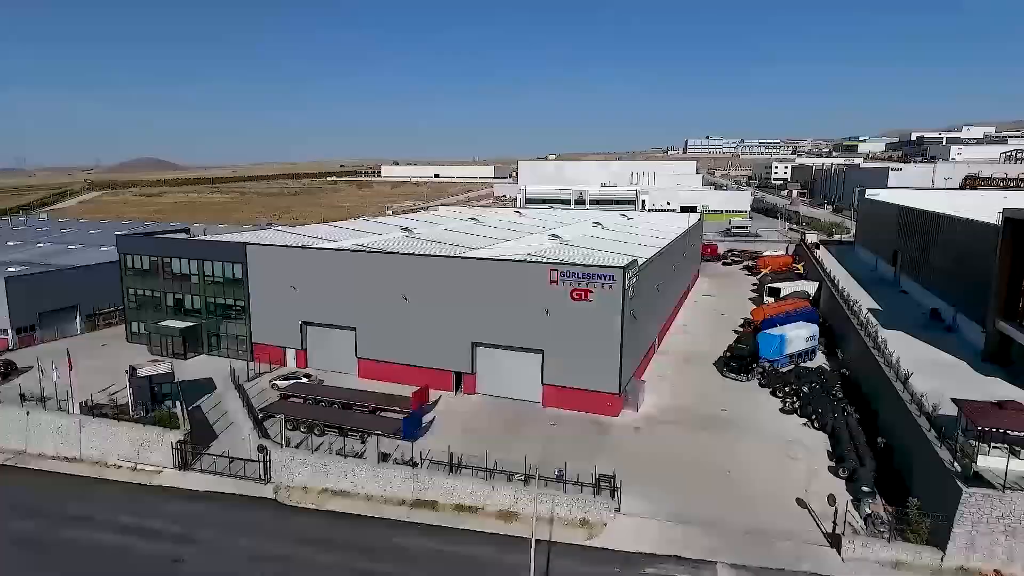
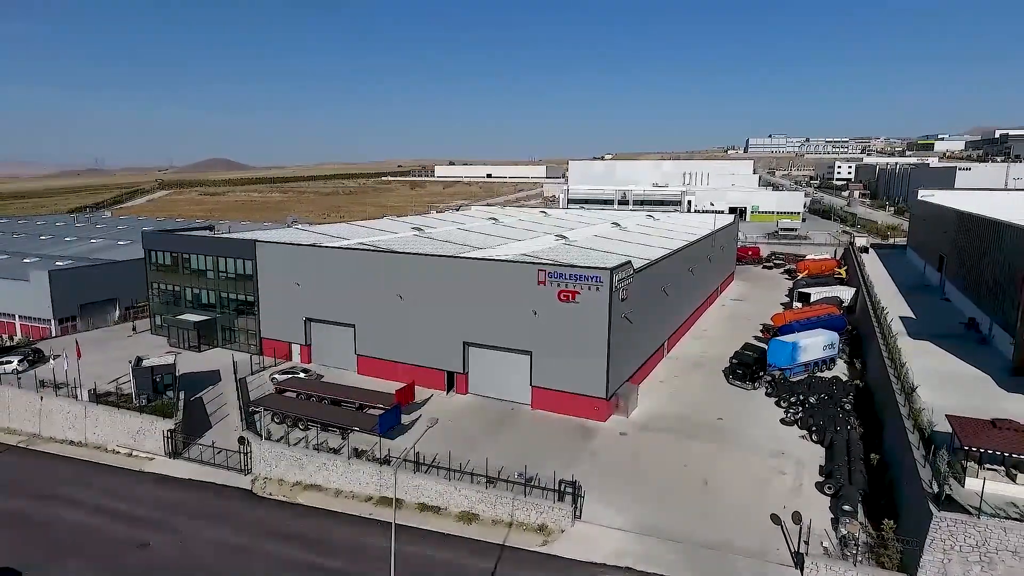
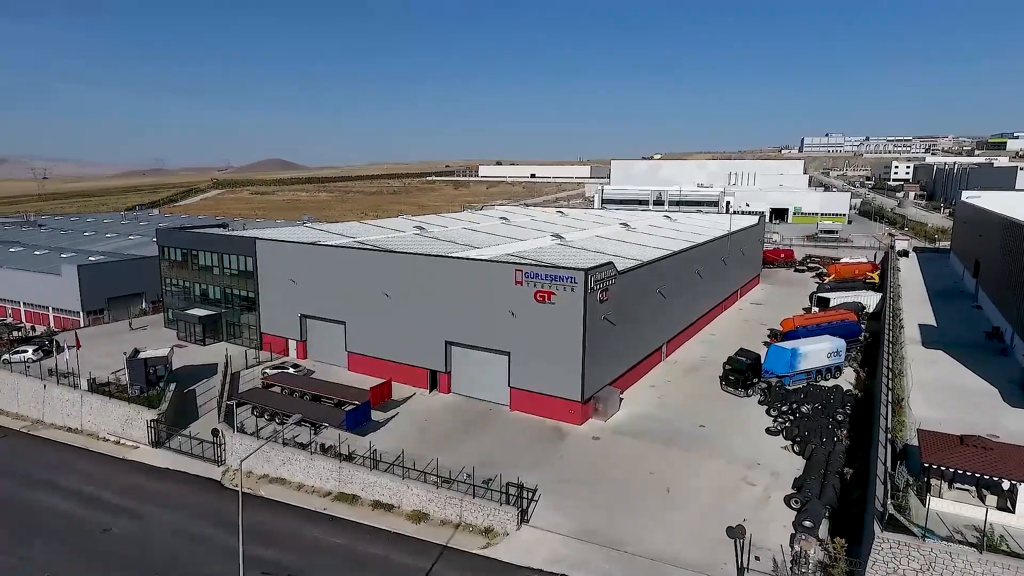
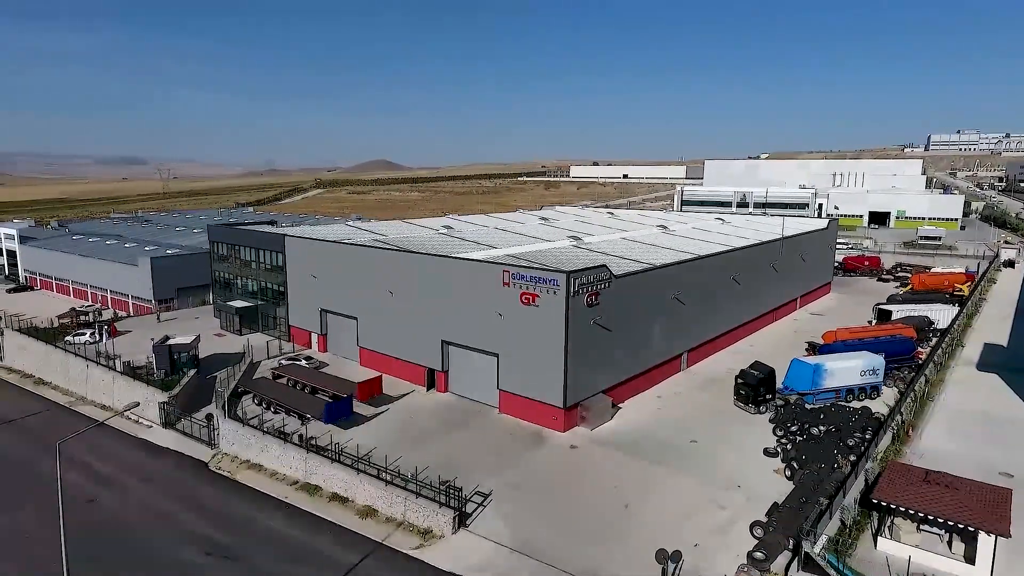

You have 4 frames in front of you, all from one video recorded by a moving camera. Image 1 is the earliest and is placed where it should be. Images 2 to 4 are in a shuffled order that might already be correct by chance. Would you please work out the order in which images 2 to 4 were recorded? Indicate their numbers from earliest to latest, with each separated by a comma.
2, 3, 4
